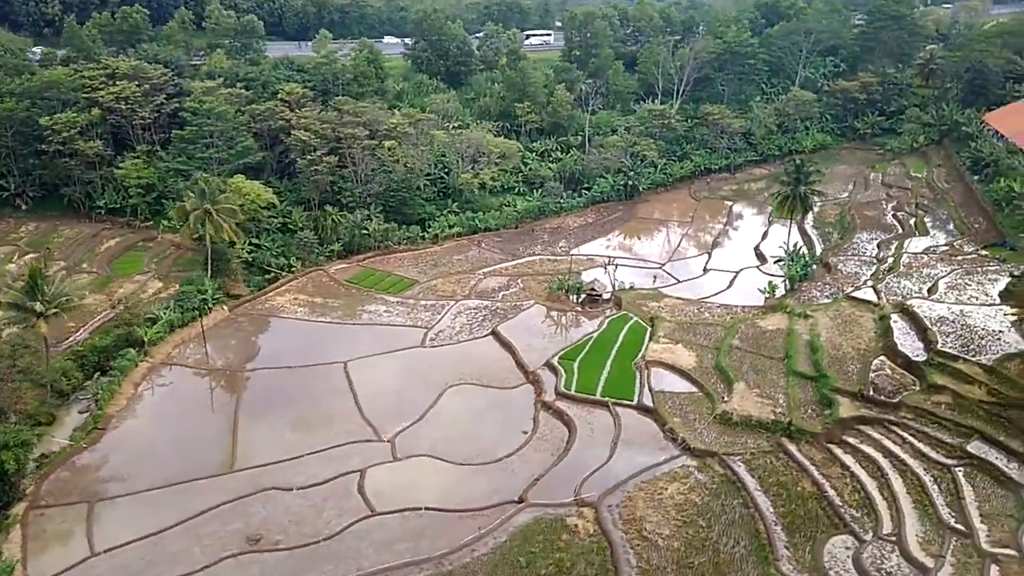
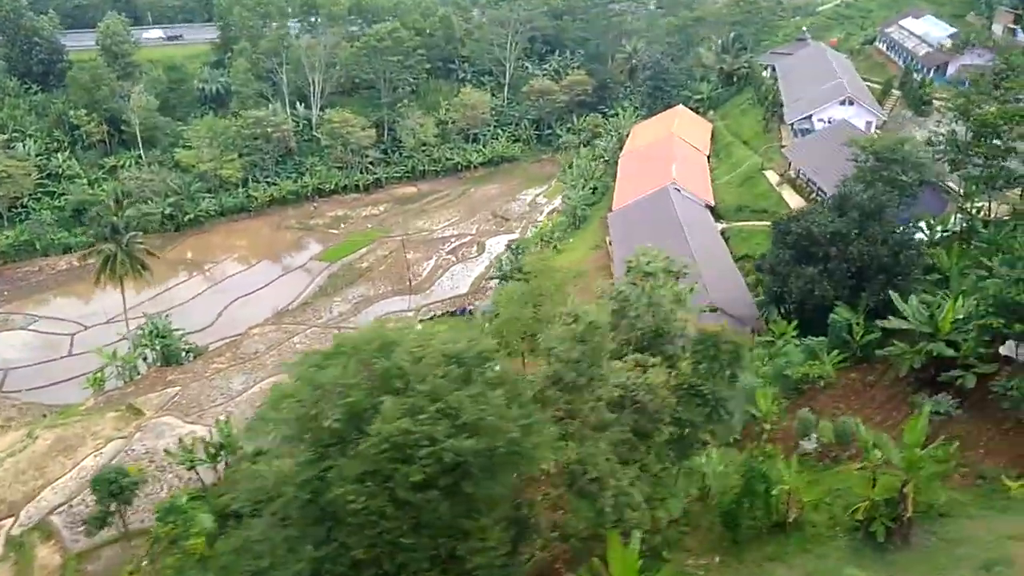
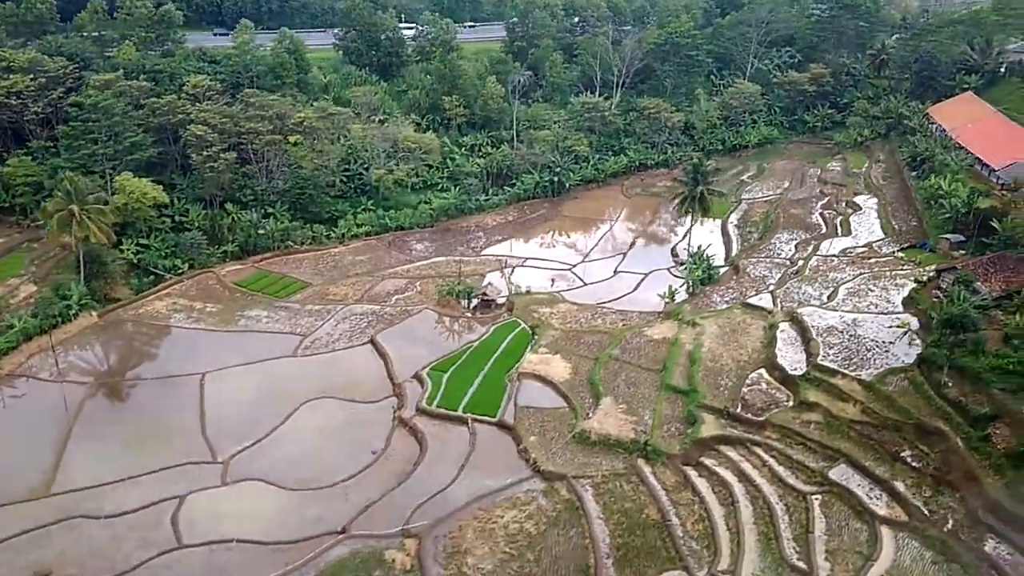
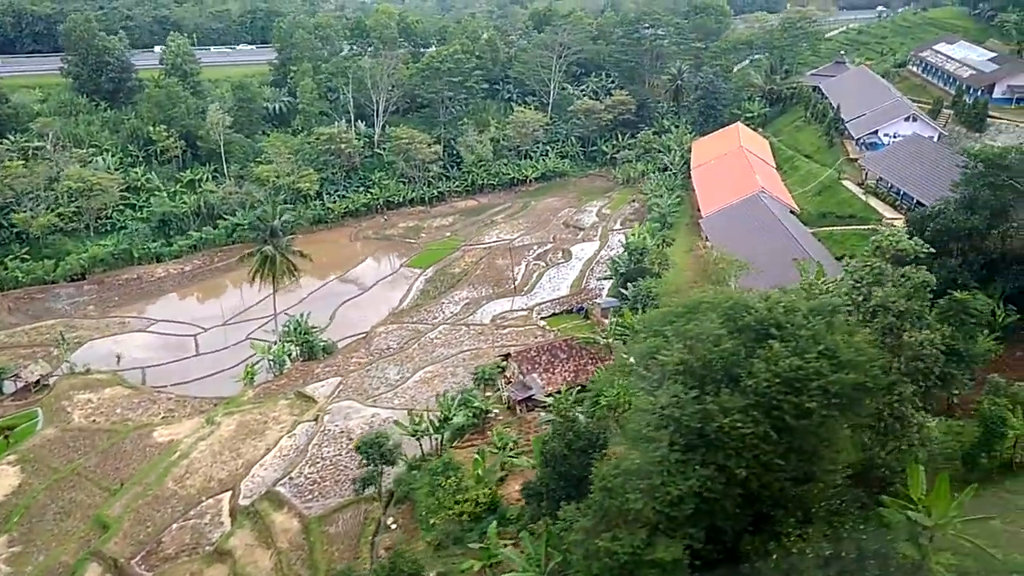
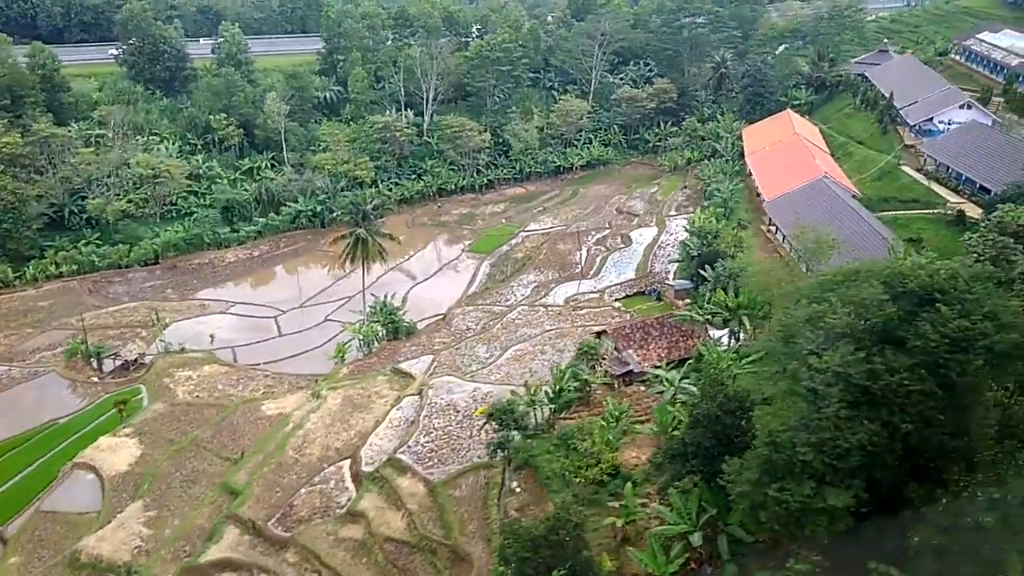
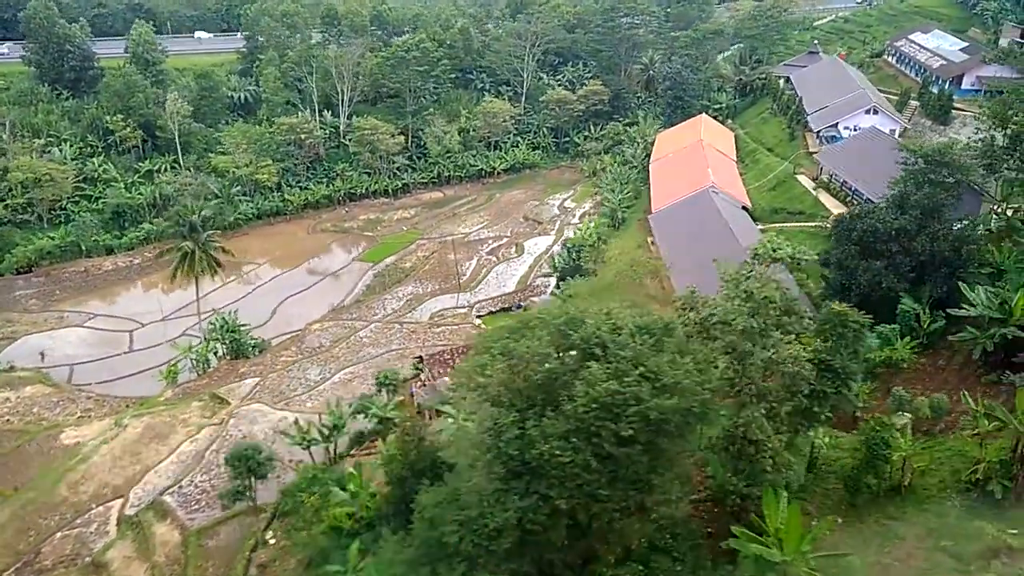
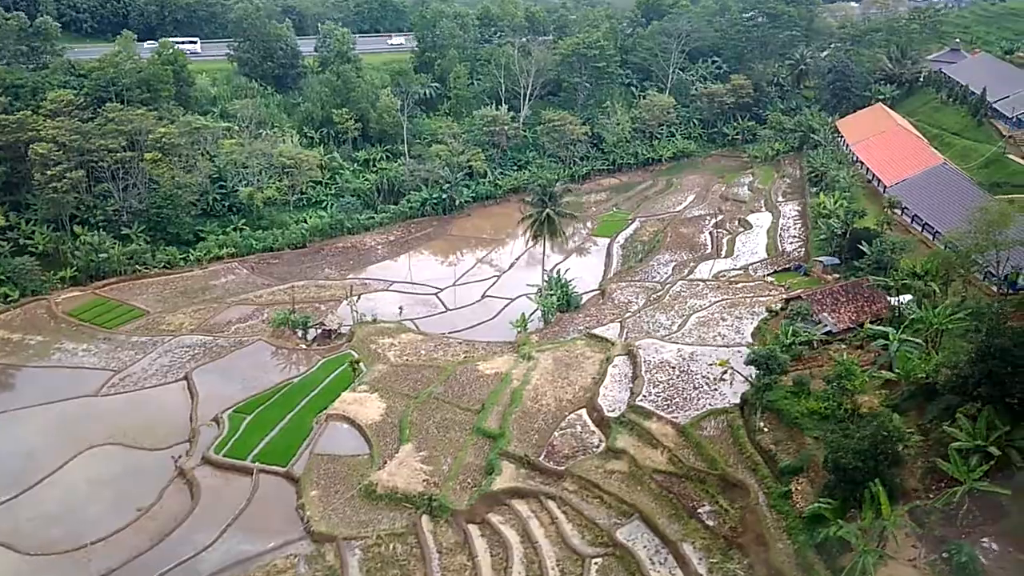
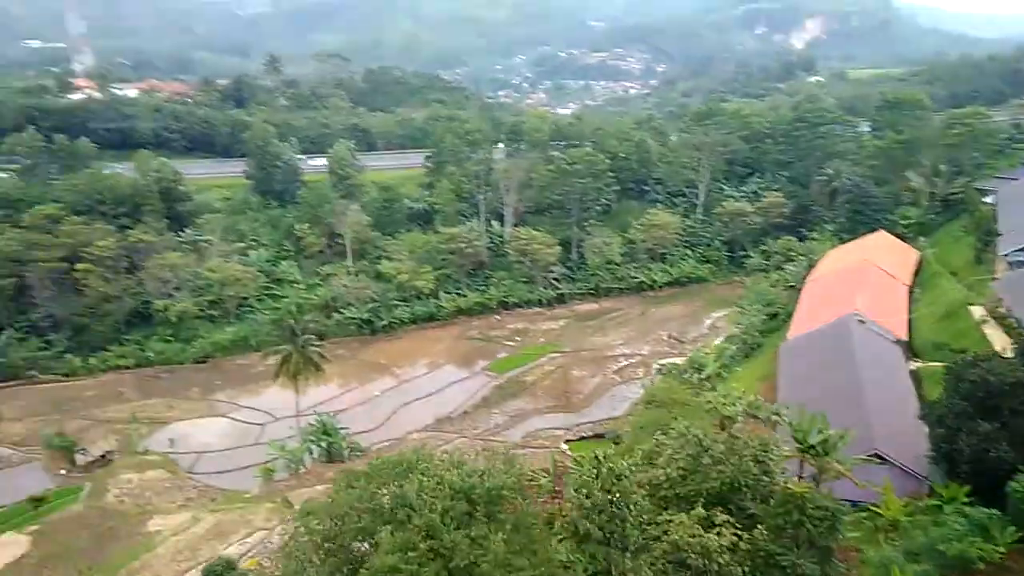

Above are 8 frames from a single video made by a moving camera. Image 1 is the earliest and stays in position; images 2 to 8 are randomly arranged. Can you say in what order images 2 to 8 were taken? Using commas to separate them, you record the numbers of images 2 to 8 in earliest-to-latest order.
3, 7, 5, 4, 6, 2, 8
